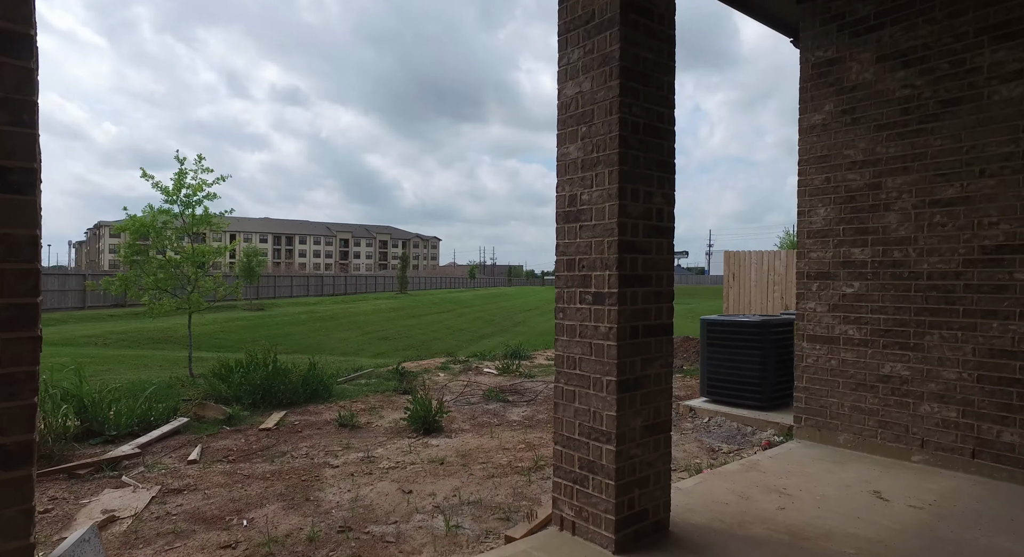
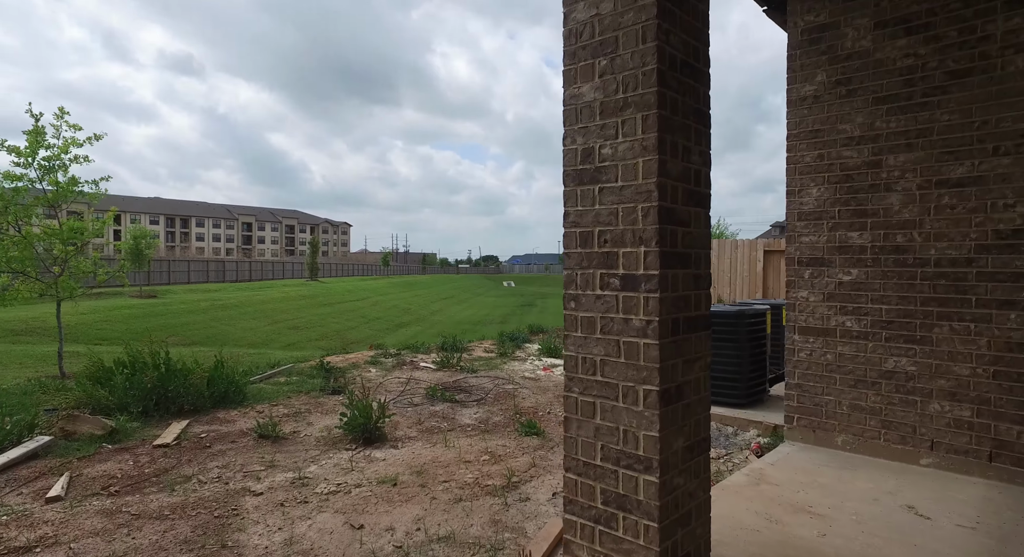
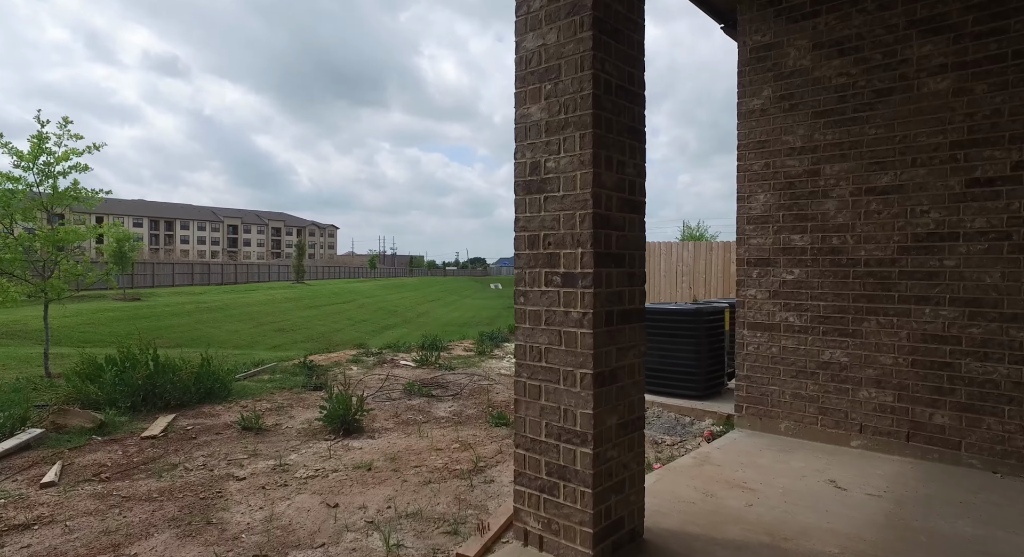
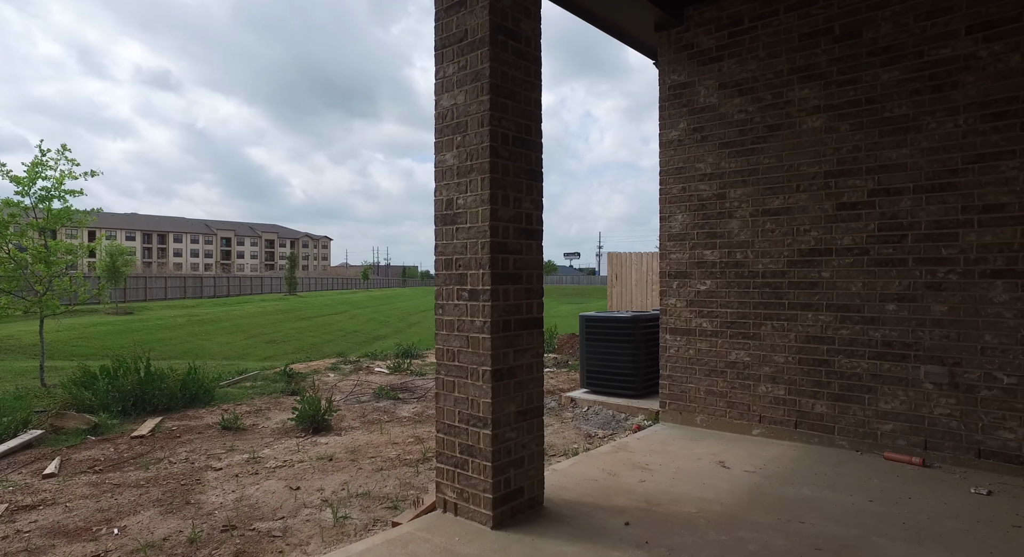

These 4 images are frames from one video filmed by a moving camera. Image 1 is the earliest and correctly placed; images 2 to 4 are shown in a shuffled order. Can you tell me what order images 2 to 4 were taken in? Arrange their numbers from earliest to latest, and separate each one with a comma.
4, 3, 2
